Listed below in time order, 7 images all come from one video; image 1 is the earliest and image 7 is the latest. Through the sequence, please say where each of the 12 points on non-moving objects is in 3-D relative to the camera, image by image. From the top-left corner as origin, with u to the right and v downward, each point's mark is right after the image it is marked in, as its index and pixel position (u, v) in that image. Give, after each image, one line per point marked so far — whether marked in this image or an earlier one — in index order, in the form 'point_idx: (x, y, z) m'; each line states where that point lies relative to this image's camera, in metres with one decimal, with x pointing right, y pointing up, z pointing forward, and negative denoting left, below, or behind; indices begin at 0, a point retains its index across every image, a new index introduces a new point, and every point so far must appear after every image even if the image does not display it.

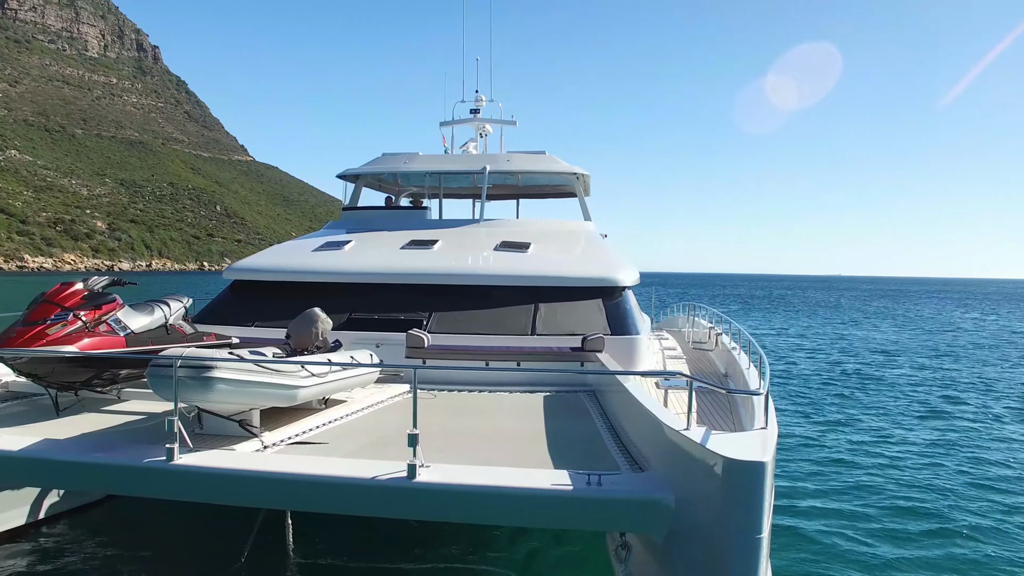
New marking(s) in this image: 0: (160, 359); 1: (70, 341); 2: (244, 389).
0: (-2.2, -0.4, +4.4) m
1: (-3.3, -0.4, +5.1) m
2: (-1.7, -0.7, +4.5) m
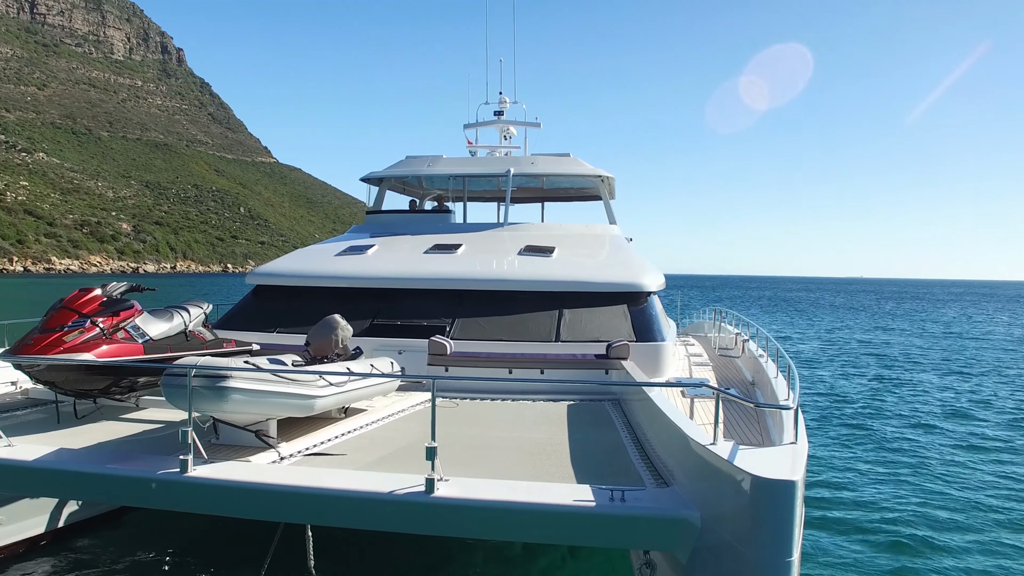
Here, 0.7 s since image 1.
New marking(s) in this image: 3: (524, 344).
0: (-2.1, -0.5, +4.3) m
1: (-3.1, -0.5, +4.9) m
2: (-1.6, -0.7, +4.4) m
3: (+0.2, -0.5, +6.2) m
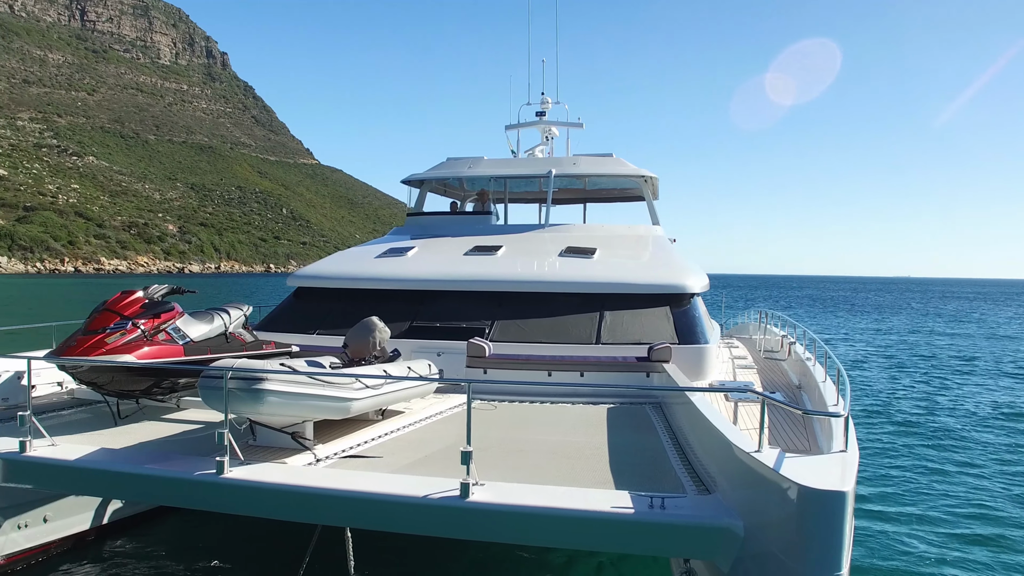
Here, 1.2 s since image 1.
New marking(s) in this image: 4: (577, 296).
0: (-1.9, -0.5, +4.3) m
1: (-2.9, -0.5, +5.0) m
2: (-1.4, -0.7, +4.3) m
3: (+0.5, -0.5, +6.0) m
4: (+0.7, -0.1, +6.4) m
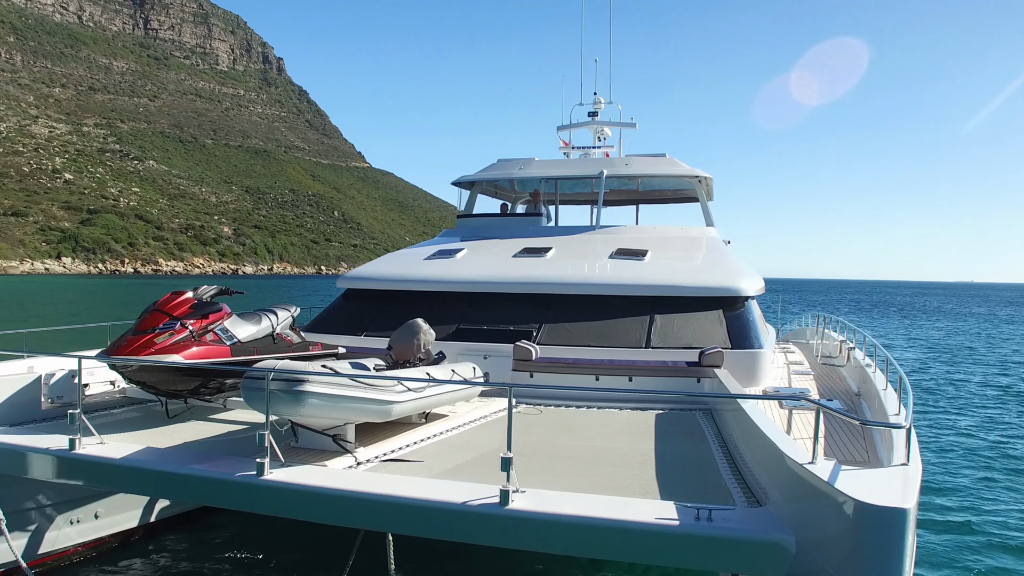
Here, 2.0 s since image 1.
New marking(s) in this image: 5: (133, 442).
0: (-1.6, -0.6, +4.2) m
1: (-2.6, -0.5, +5.1) m
2: (-1.1, -0.8, +4.3) m
3: (+0.9, -0.6, +5.8) m
4: (+1.1, -0.1, +6.1) m
5: (-3.1, -1.3, +5.4) m
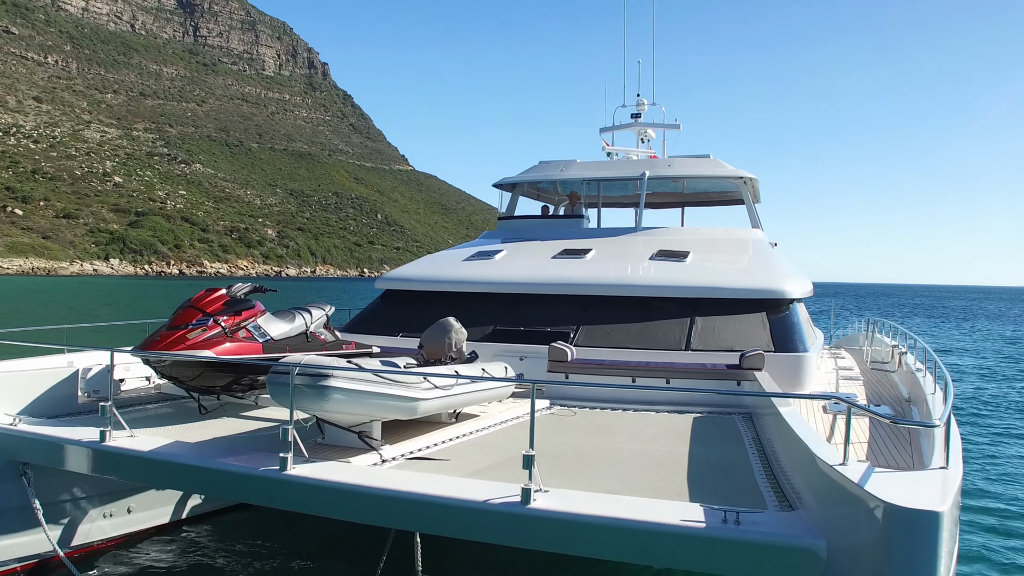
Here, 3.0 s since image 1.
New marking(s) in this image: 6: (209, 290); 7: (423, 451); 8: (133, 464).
0: (-1.5, -0.5, +4.3) m
1: (-2.4, -0.5, +5.1) m
2: (-1.0, -0.7, +4.3) m
3: (+1.1, -0.5, +5.7) m
4: (+1.3, -0.1, +6.0) m
5: (-2.9, -1.2, +5.5) m
6: (-2.6, 0.0, +5.5) m
7: (-0.8, -1.5, +5.9) m
8: (-2.2, -1.1, +3.9) m
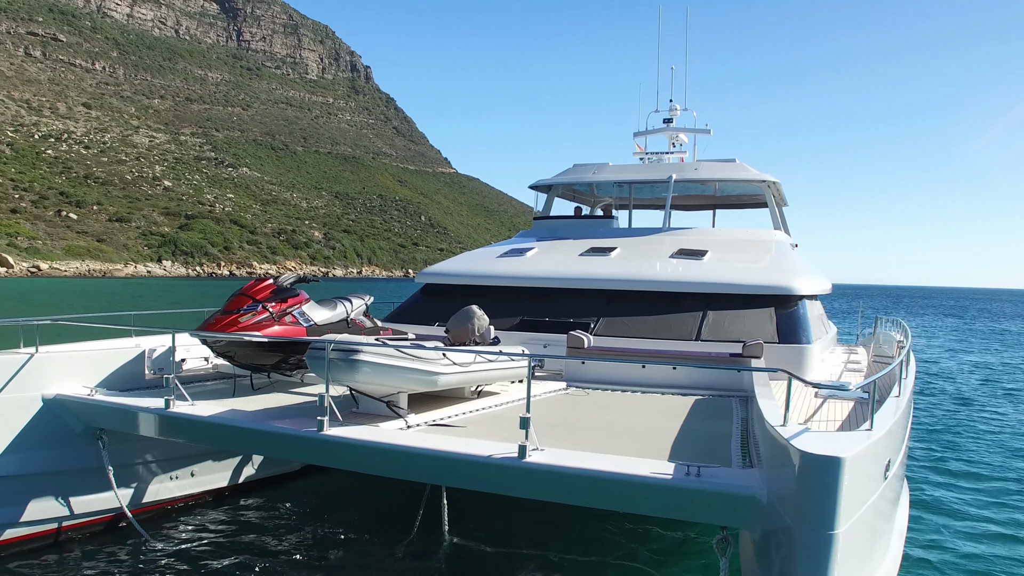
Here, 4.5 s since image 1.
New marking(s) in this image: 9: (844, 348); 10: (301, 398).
0: (-1.6, -0.4, +5.3) m
1: (-2.4, -0.4, +6.3) m
2: (-1.1, -0.6, +5.3) m
3: (+1.1, -0.4, +6.6) m
4: (+1.3, 0.0, +6.8) m
5: (-2.9, -1.1, +6.7) m
6: (-2.5, +0.1, +6.6) m
7: (-0.8, -1.3, +6.9) m
8: (-2.3, -0.9, +5.0) m
9: (+5.3, -0.9, +11.0) m
10: (-2.3, -1.1, +7.2) m
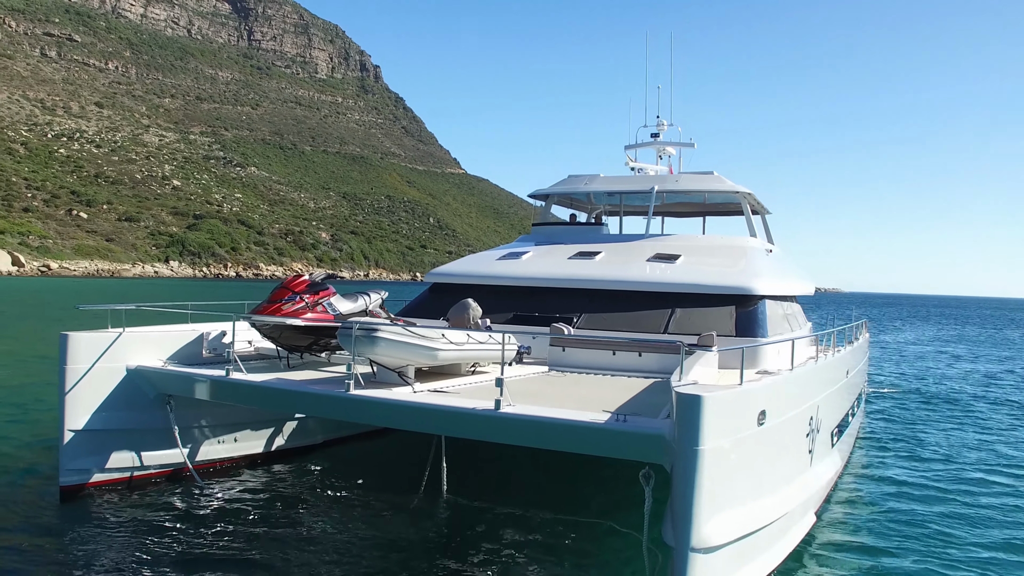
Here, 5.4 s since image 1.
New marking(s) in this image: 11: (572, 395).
0: (-1.8, -0.3, +7.4) m
1: (-2.6, -0.3, +8.3) m
2: (-1.3, -0.5, +7.4) m
3: (+0.9, -0.4, +8.6) m
4: (+1.1, 0.0, +8.9) m
5: (-3.1, -1.0, +8.8) m
6: (-2.8, +0.2, +8.7) m
7: (-1.0, -1.3, +9.0) m
8: (-2.5, -0.9, +7.1) m
9: (+5.1, -1.0, +13.0) m
10: (-2.5, -1.1, +9.3) m
11: (+0.5, -1.2, +8.0) m
